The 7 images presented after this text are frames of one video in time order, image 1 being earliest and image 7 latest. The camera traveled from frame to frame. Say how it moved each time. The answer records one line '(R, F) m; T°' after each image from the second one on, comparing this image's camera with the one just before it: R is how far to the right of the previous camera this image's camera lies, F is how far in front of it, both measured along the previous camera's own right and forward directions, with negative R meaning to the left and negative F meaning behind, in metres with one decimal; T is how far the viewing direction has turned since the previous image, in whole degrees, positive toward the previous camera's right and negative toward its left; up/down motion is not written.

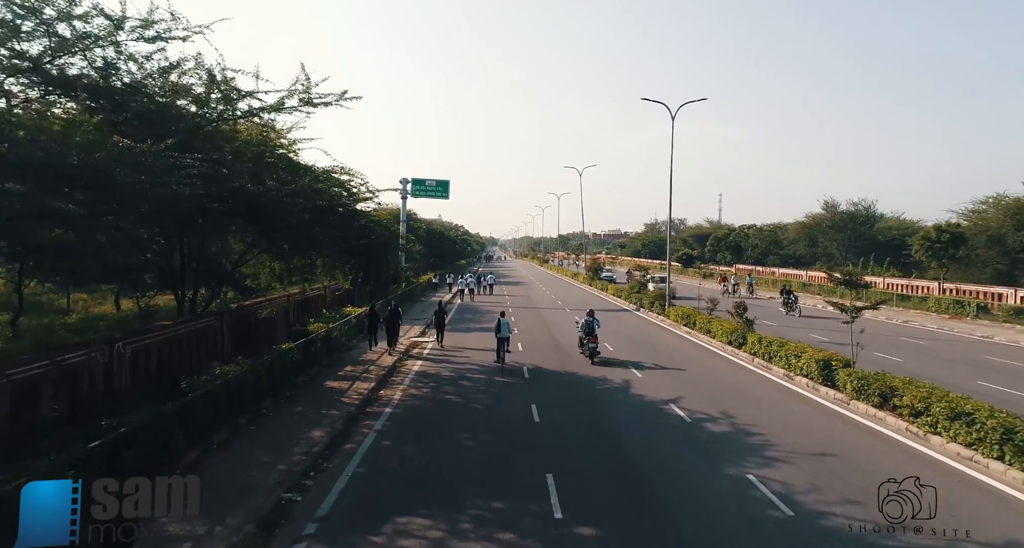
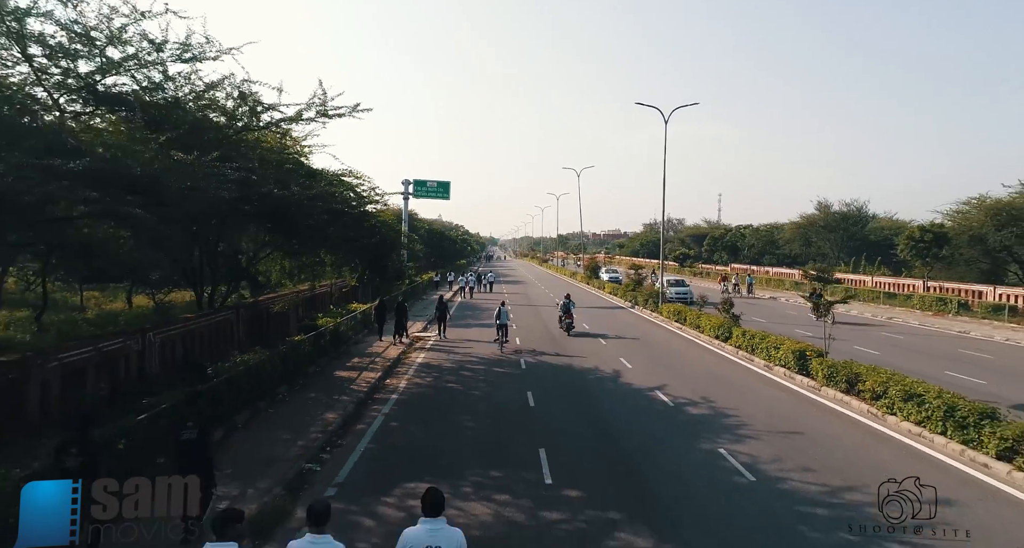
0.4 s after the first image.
(+0.1, -1.1) m; 0°
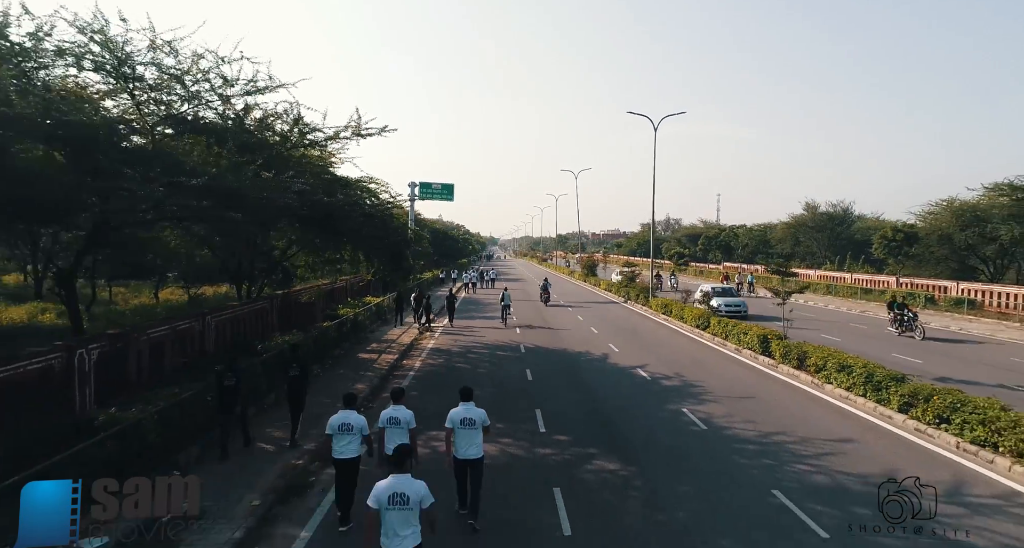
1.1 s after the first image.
(0.0, -2.3) m; 0°
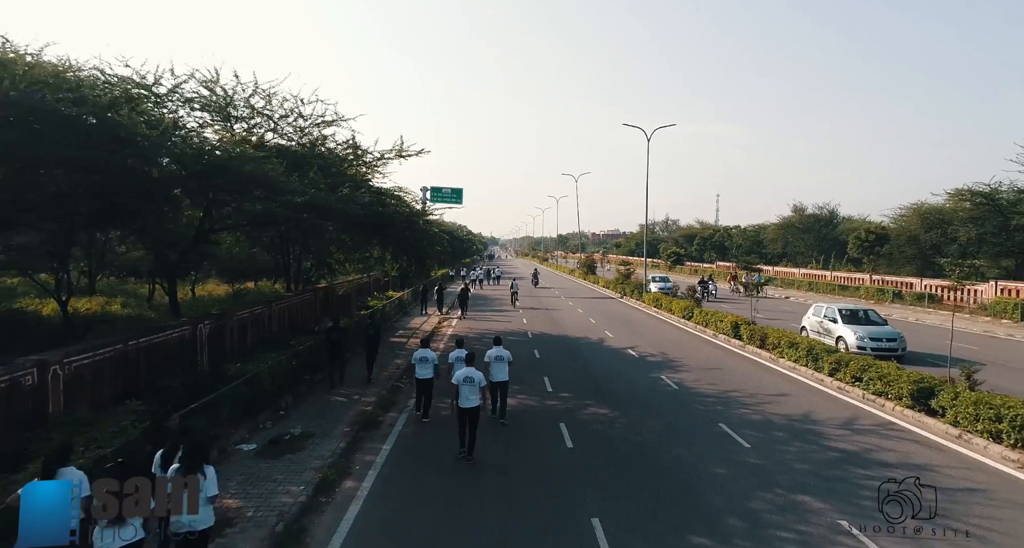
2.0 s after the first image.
(-0.3, -3.2) m; 0°
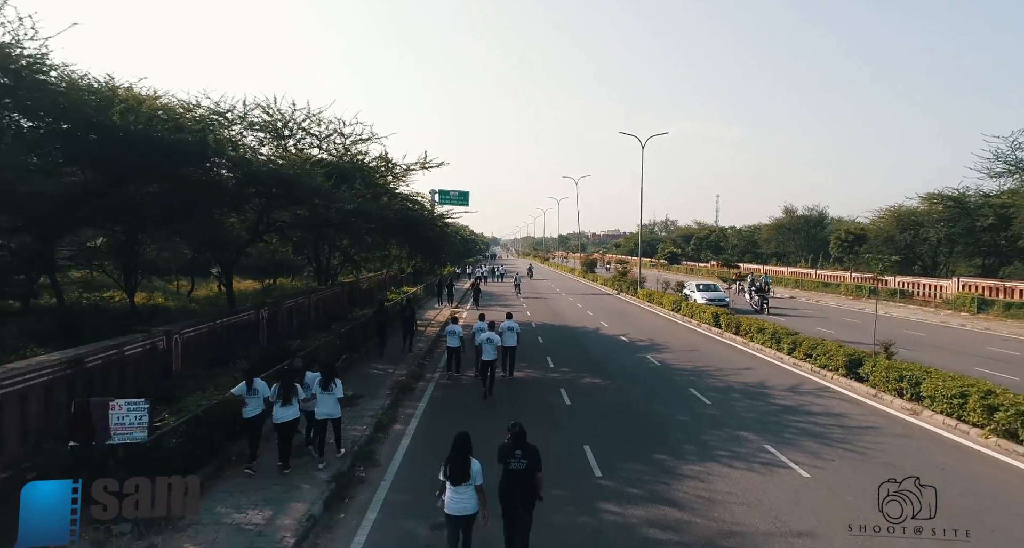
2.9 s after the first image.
(-0.2, -2.7) m; 0°
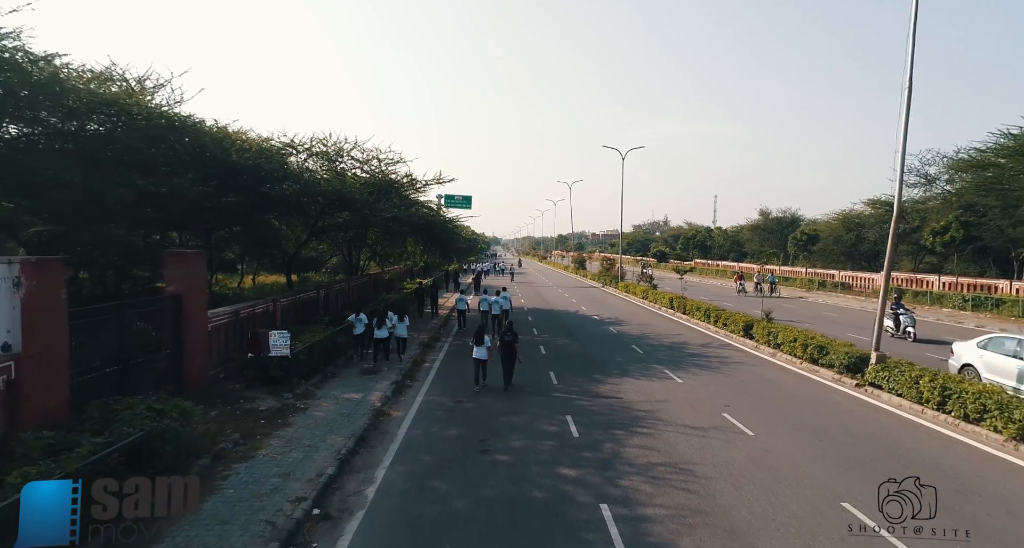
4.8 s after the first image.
(+0.2, -5.7) m; 0°
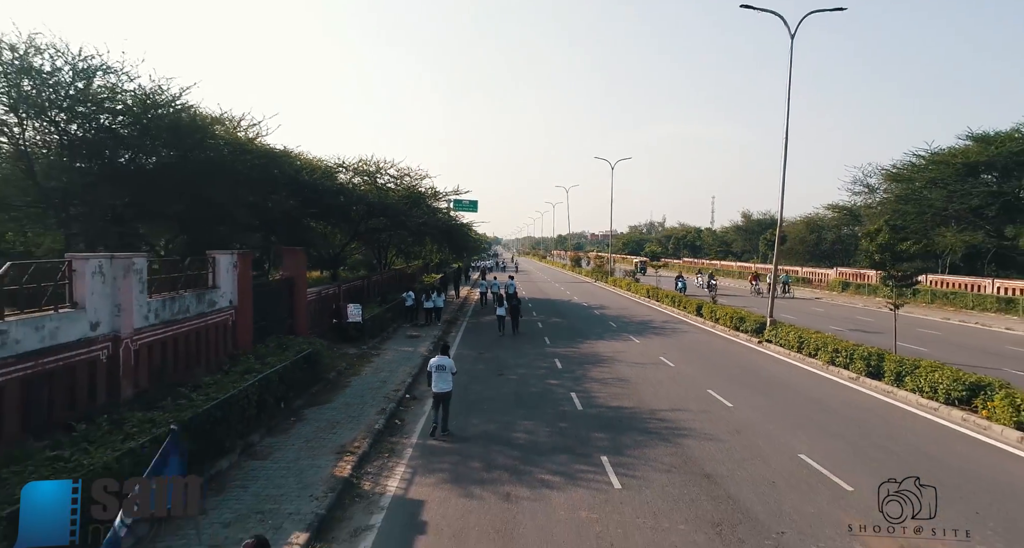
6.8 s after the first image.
(-0.2, -5.7) m; 0°
